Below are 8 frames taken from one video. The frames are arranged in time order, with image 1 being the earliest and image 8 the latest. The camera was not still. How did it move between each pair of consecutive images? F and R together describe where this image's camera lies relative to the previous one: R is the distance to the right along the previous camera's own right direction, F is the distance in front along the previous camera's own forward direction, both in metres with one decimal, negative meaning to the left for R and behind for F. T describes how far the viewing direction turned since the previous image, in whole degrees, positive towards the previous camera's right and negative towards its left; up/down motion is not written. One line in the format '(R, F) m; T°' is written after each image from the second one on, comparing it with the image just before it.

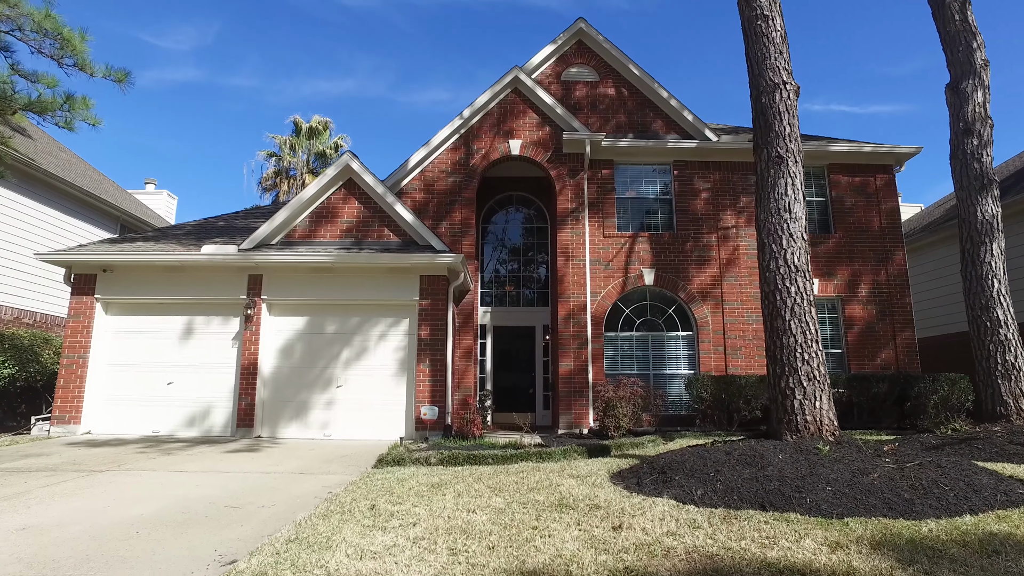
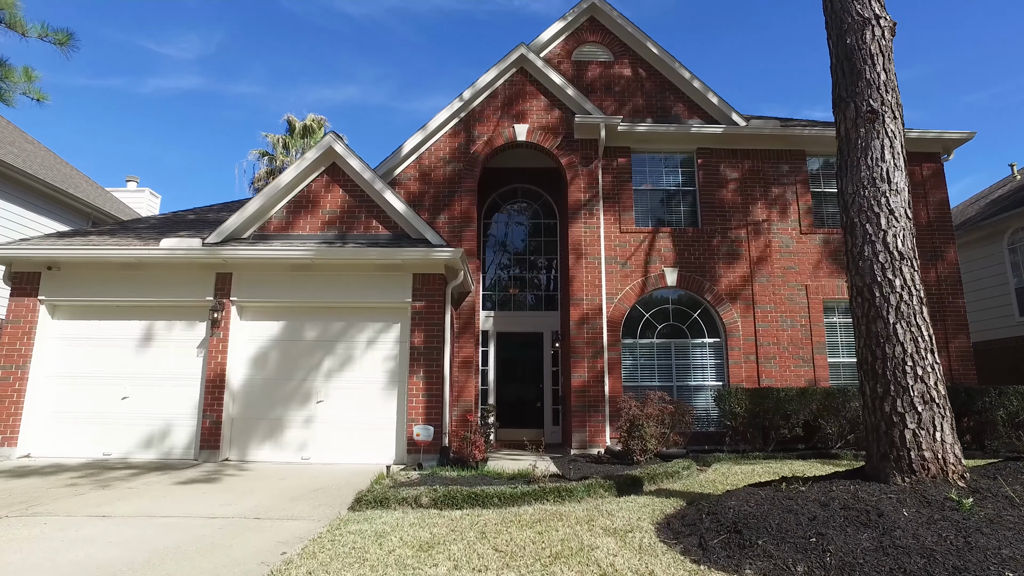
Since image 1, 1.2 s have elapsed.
(-0.1, +1.4) m; 0°
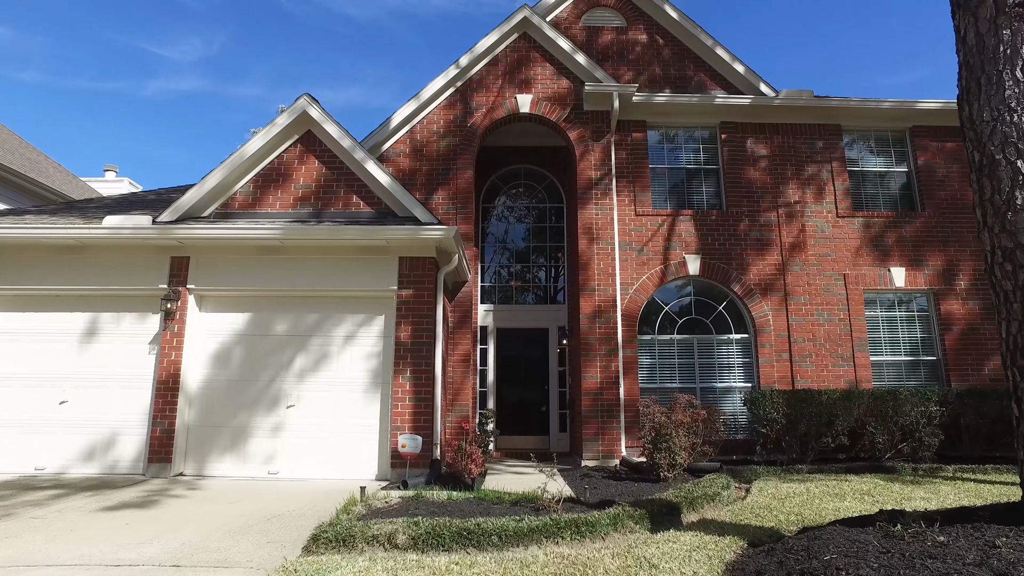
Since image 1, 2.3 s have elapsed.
(0.0, +1.3) m; 0°
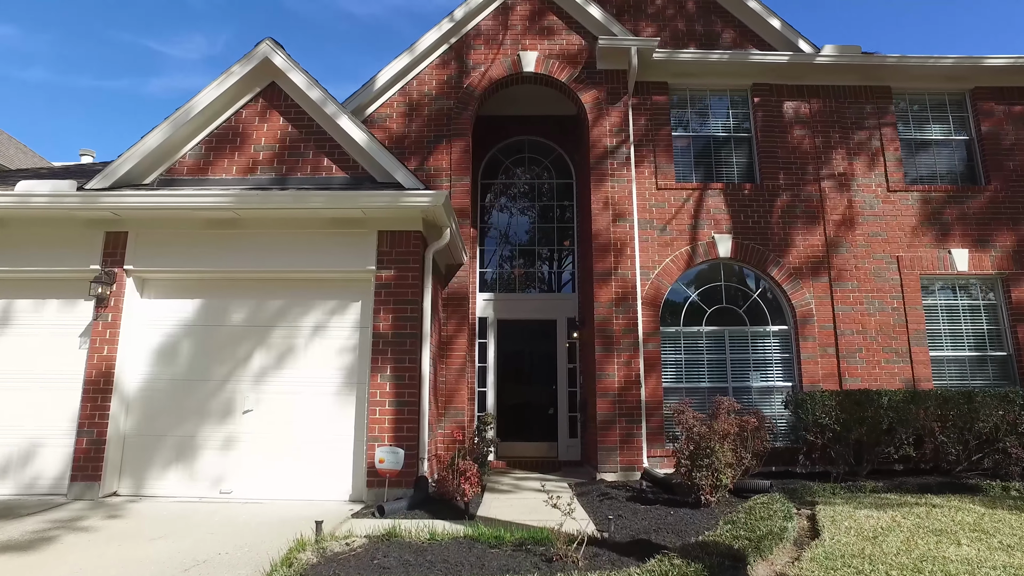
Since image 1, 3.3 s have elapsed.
(0.0, +1.4) m; 0°
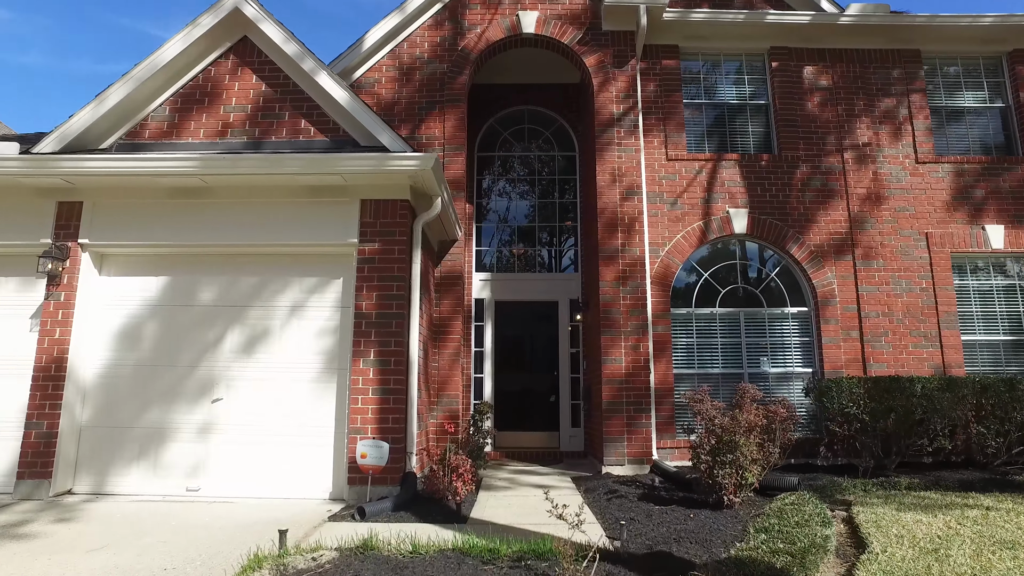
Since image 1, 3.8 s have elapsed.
(0.0, +0.6) m; 0°
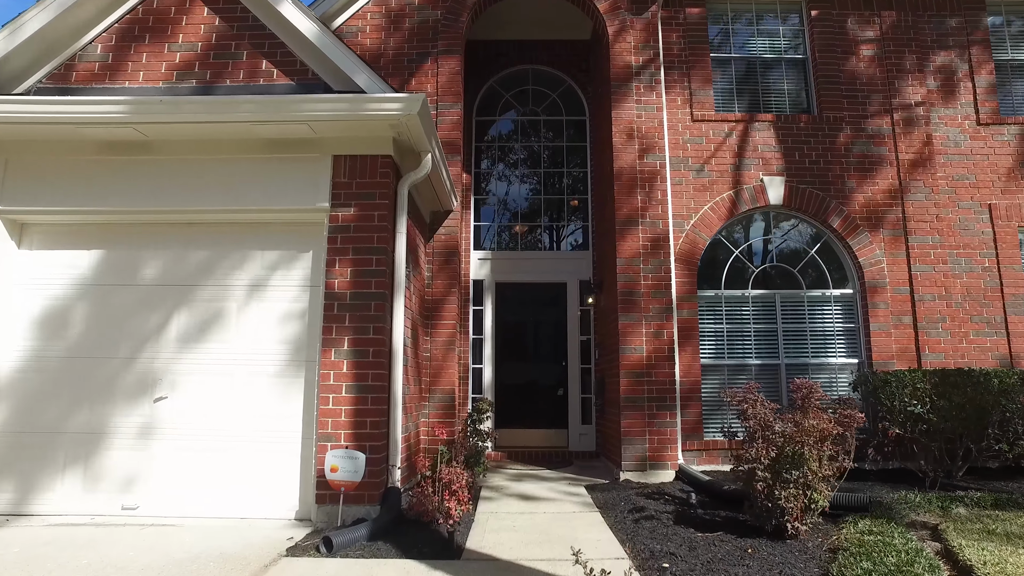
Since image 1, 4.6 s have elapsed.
(0.0, +1.0) m; 0°
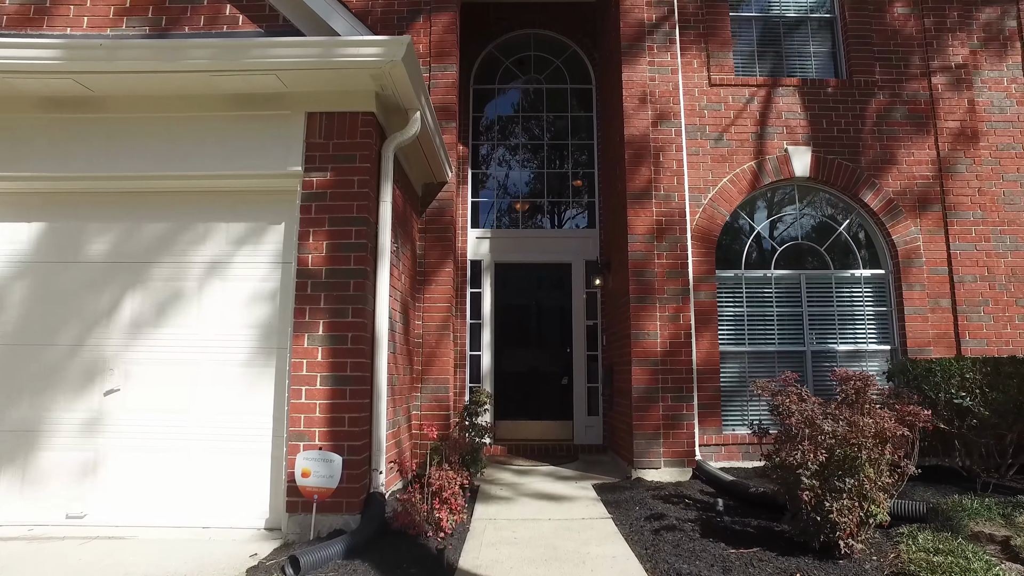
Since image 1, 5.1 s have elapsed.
(0.0, +0.6) m; 0°
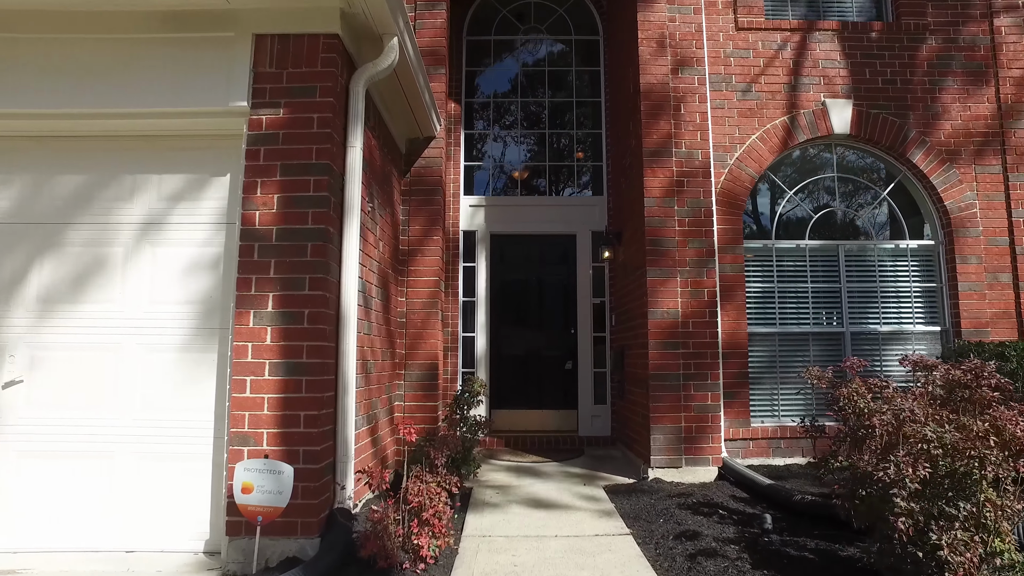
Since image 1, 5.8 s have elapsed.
(0.0, +0.8) m; 0°
